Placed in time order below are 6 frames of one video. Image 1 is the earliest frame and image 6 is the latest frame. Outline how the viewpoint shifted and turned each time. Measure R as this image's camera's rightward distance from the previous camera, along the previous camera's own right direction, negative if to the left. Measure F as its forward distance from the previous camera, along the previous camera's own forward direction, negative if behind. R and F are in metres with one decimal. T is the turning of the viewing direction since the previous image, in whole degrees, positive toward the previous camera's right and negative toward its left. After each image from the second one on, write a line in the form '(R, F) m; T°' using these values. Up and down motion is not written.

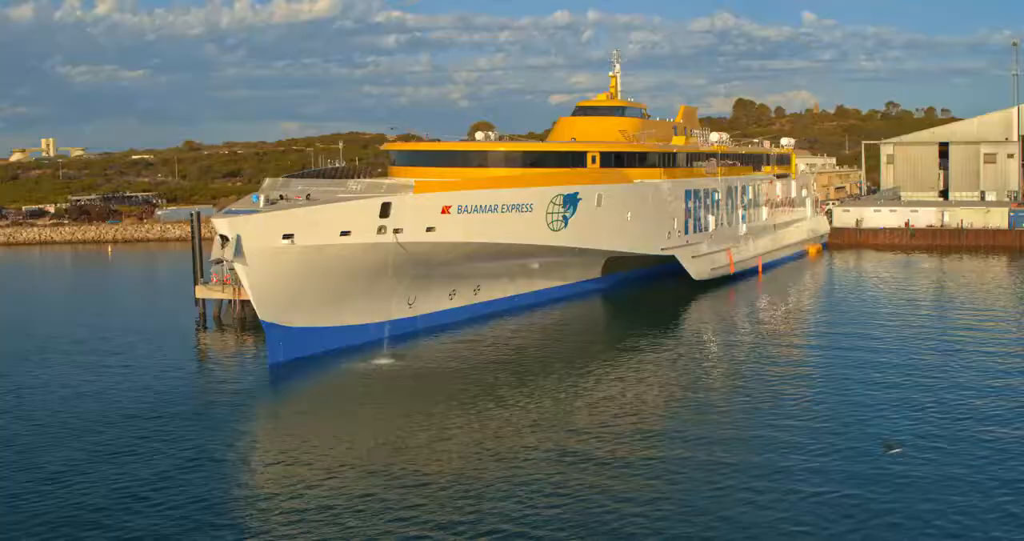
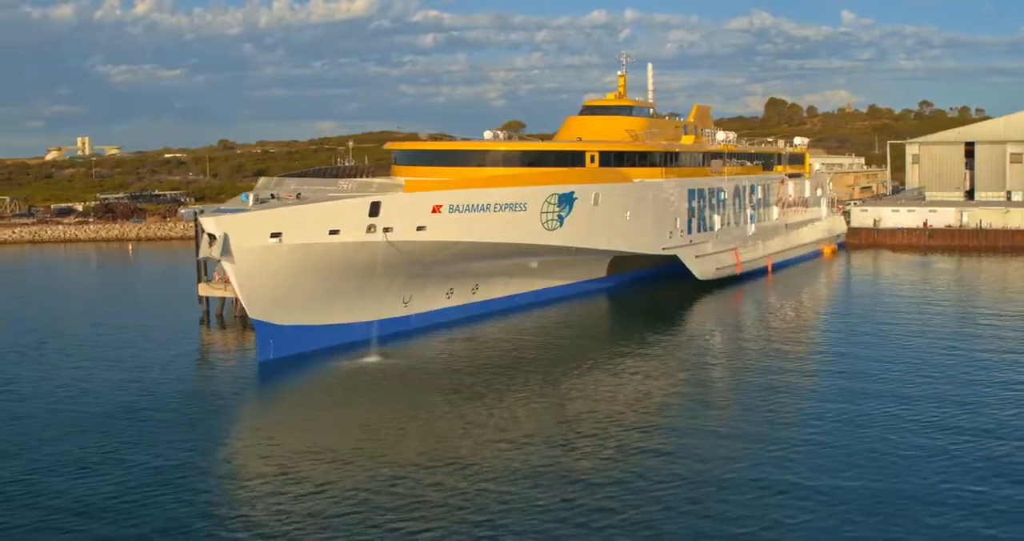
(+0.6, 0.0) m; -1°
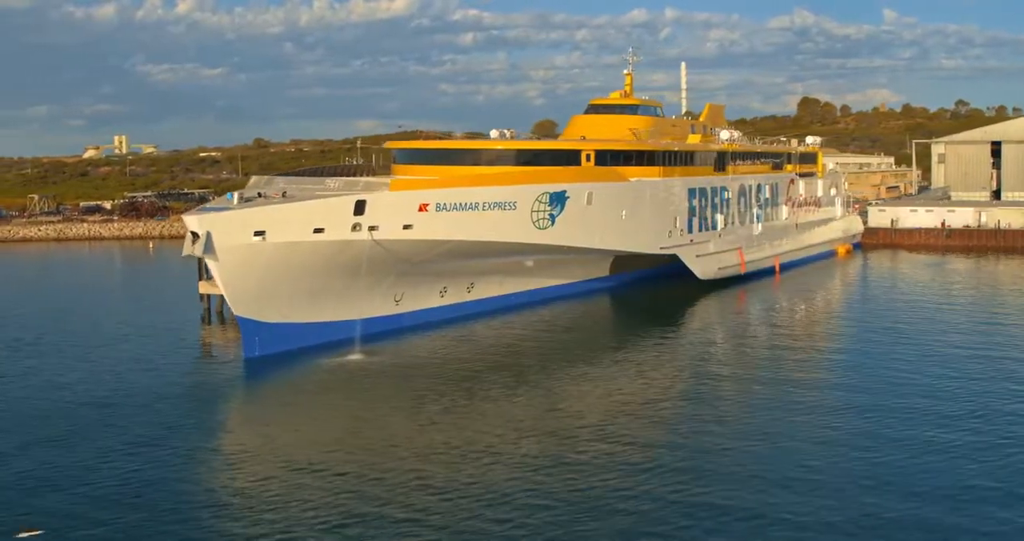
(+0.6, 0.0) m; -1°
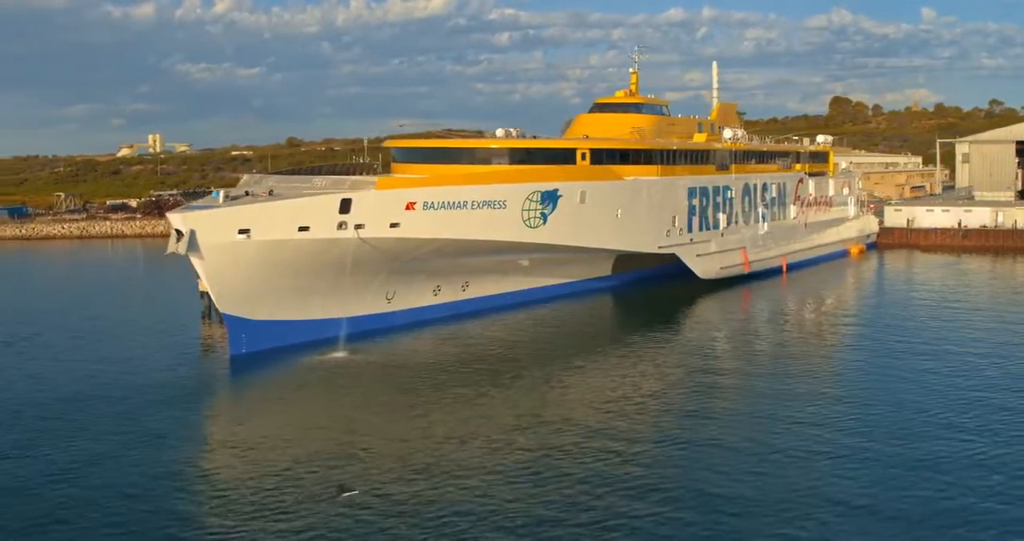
(+0.6, 0.0) m; -1°
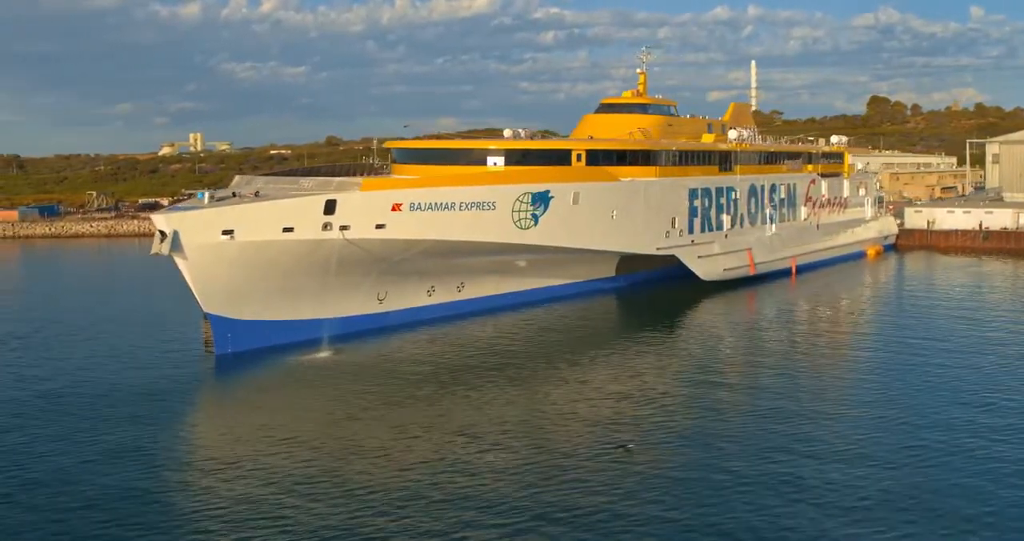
(+0.7, 0.0) m; -2°
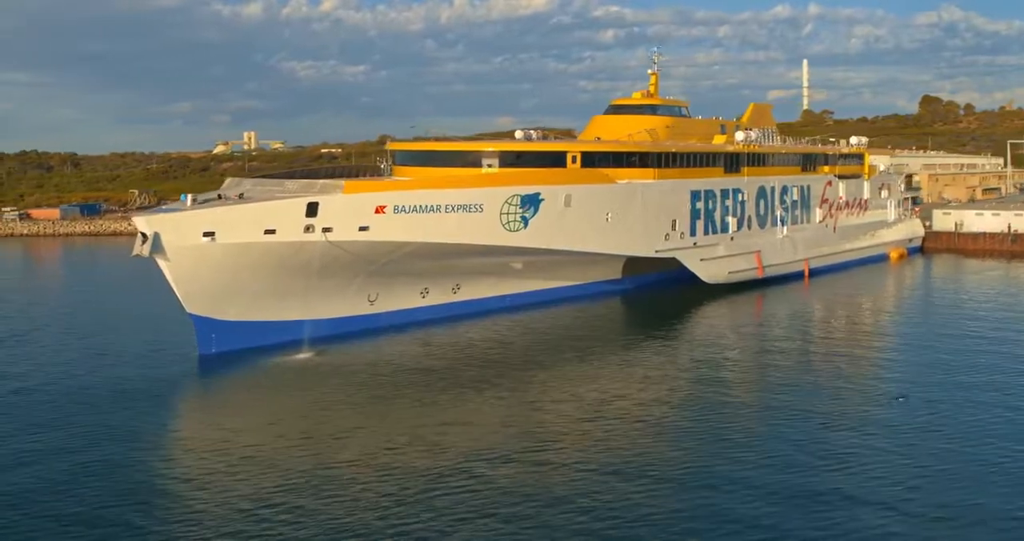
(+0.9, 0.0) m; -2°
